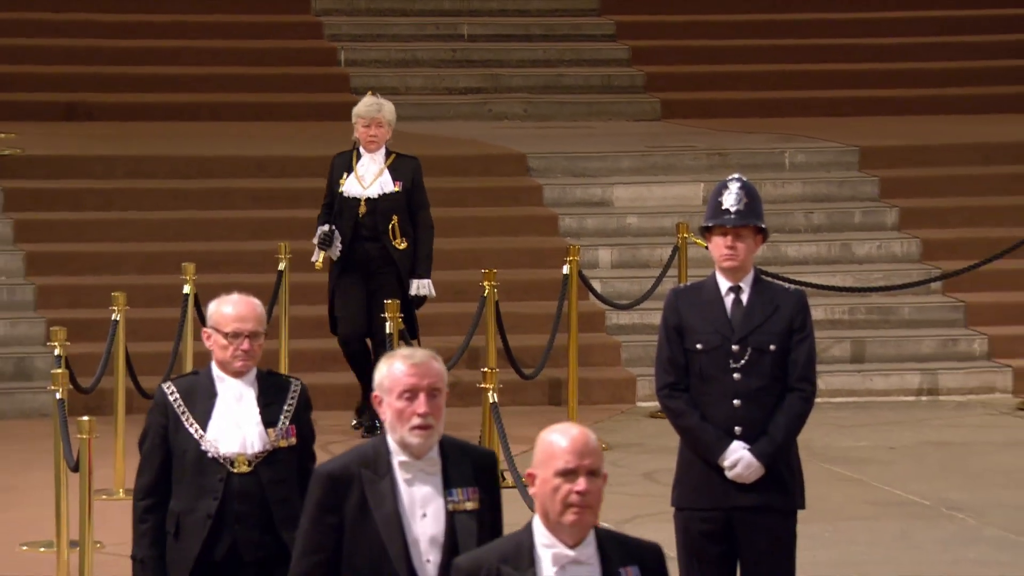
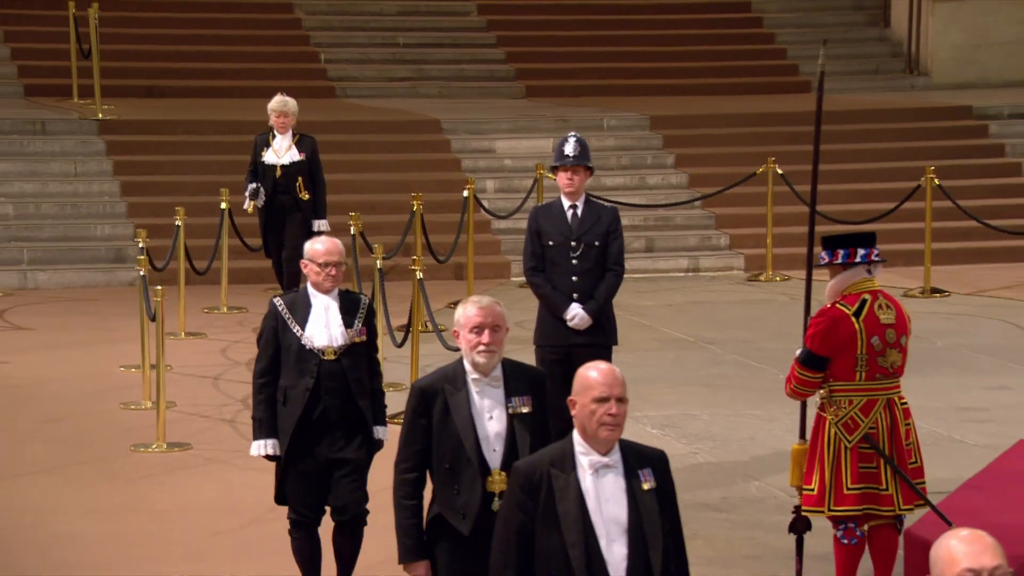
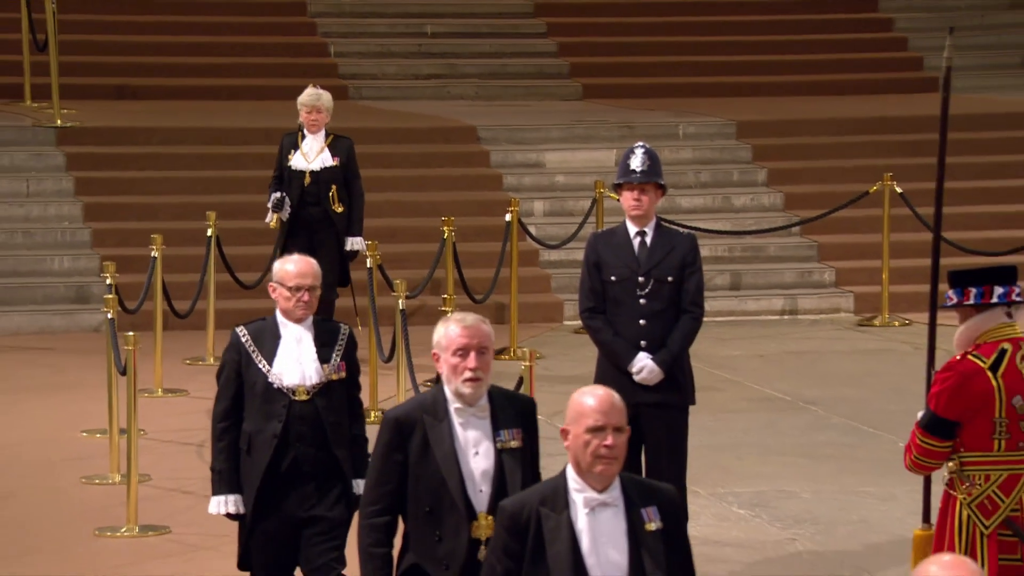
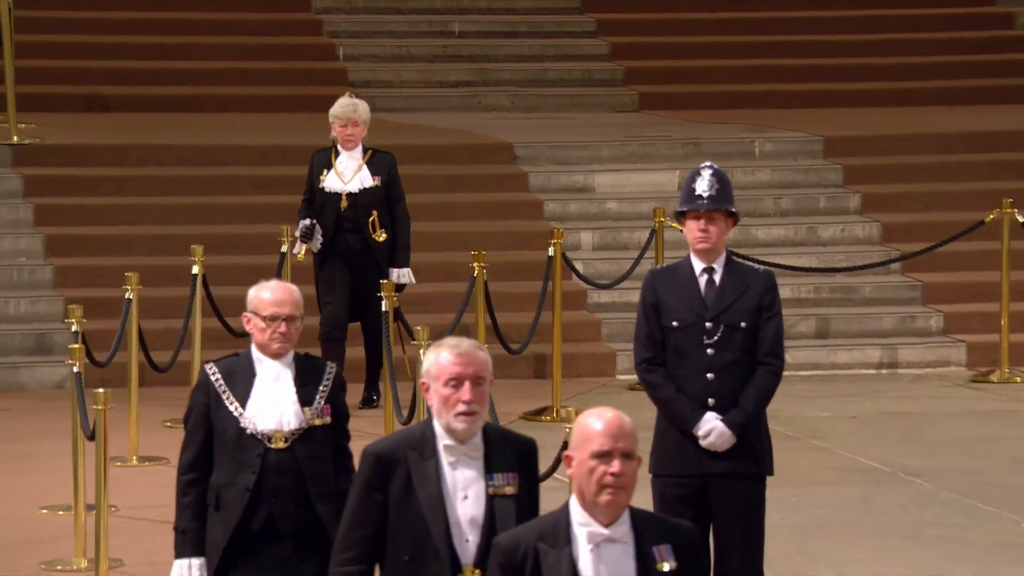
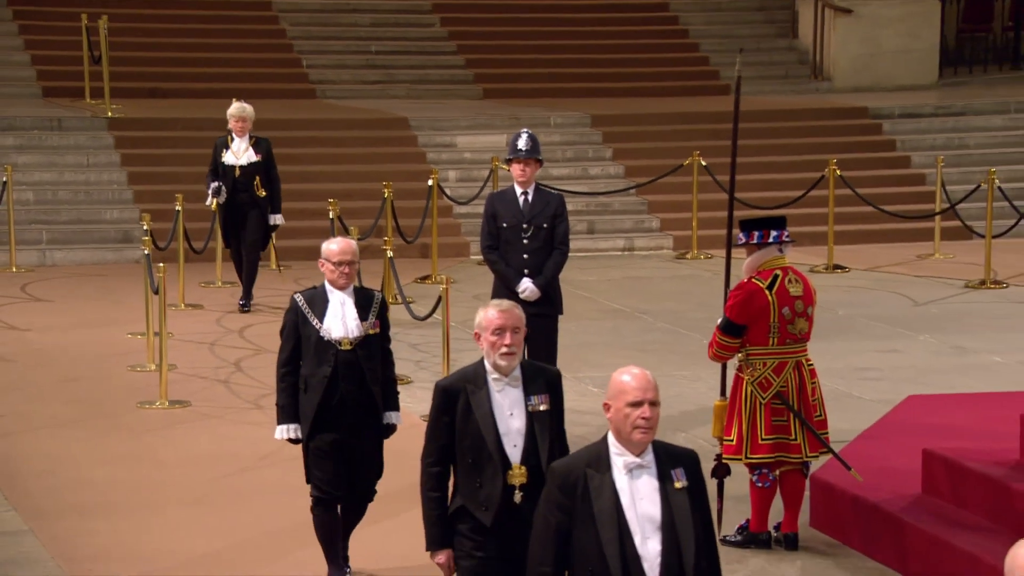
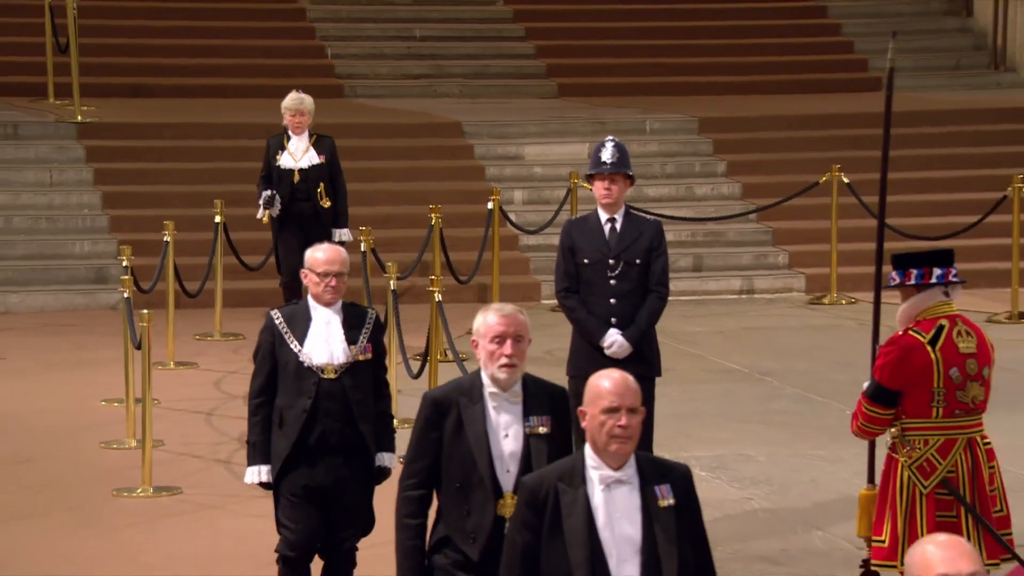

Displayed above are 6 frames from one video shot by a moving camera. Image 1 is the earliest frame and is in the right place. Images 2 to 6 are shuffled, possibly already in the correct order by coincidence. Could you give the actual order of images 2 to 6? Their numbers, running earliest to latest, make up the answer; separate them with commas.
4, 3, 6, 2, 5
